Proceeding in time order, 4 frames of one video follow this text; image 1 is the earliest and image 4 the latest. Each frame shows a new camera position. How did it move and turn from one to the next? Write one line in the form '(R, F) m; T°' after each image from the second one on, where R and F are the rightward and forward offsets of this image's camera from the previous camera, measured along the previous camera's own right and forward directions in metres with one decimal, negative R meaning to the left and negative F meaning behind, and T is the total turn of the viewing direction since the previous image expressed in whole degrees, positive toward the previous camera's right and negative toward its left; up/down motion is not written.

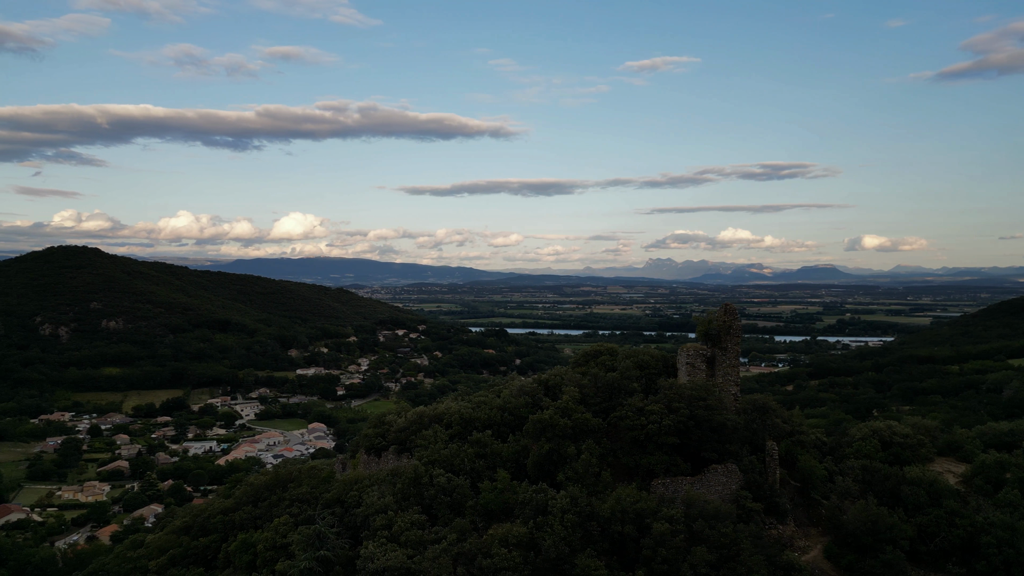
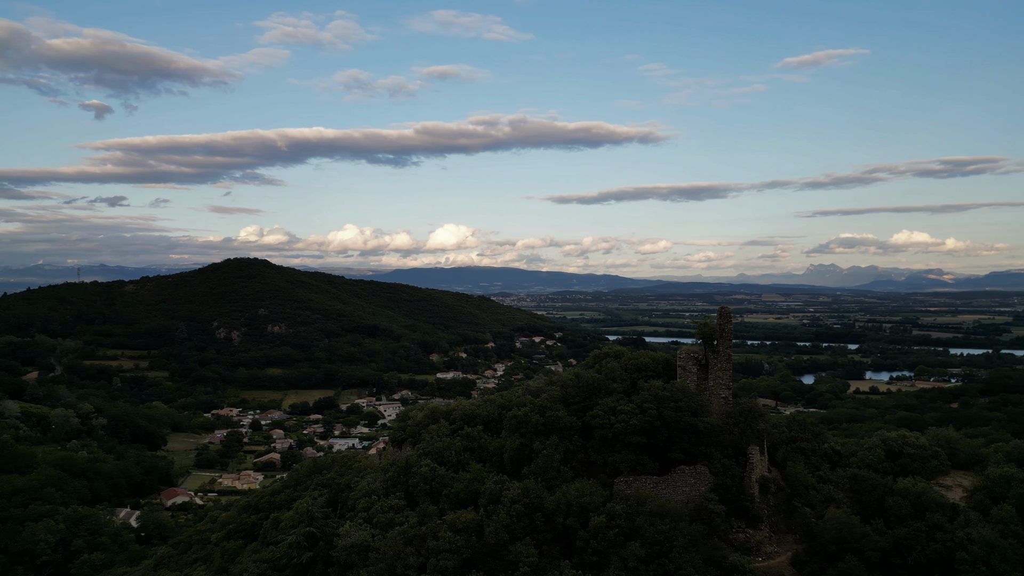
(+1.7, -0.2) m; -11°
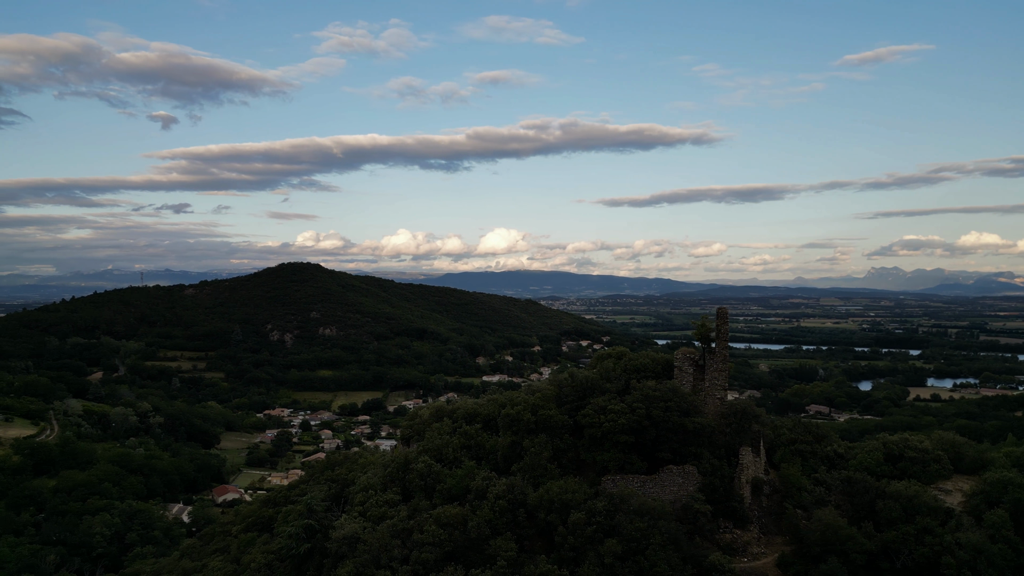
(+0.6, -0.1) m; -4°
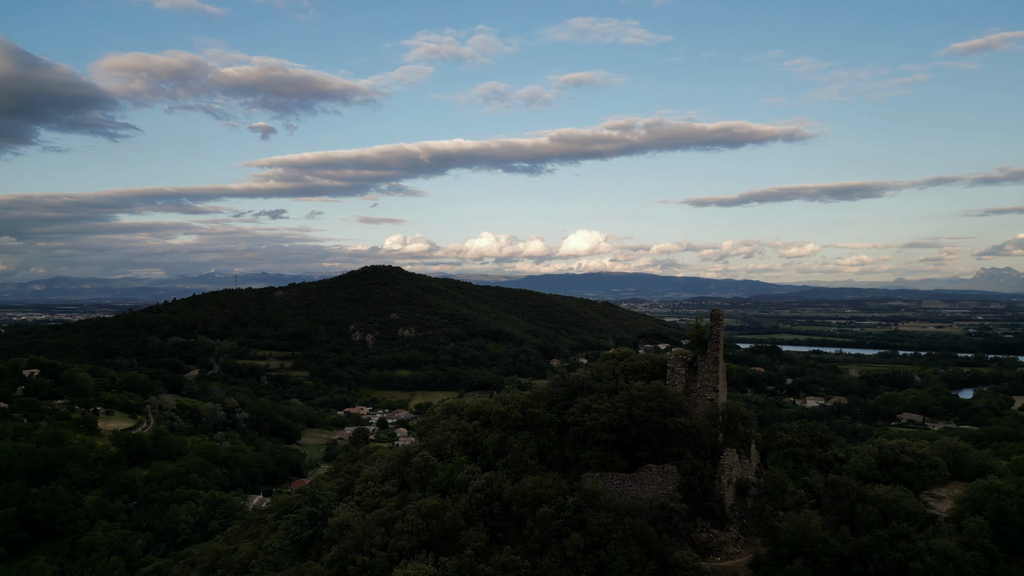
(+0.9, -0.2) m; -6°
